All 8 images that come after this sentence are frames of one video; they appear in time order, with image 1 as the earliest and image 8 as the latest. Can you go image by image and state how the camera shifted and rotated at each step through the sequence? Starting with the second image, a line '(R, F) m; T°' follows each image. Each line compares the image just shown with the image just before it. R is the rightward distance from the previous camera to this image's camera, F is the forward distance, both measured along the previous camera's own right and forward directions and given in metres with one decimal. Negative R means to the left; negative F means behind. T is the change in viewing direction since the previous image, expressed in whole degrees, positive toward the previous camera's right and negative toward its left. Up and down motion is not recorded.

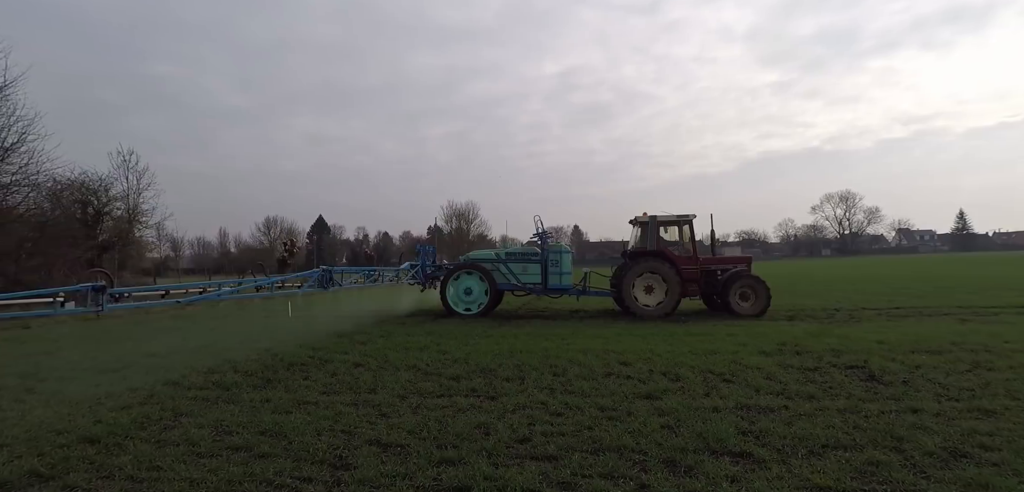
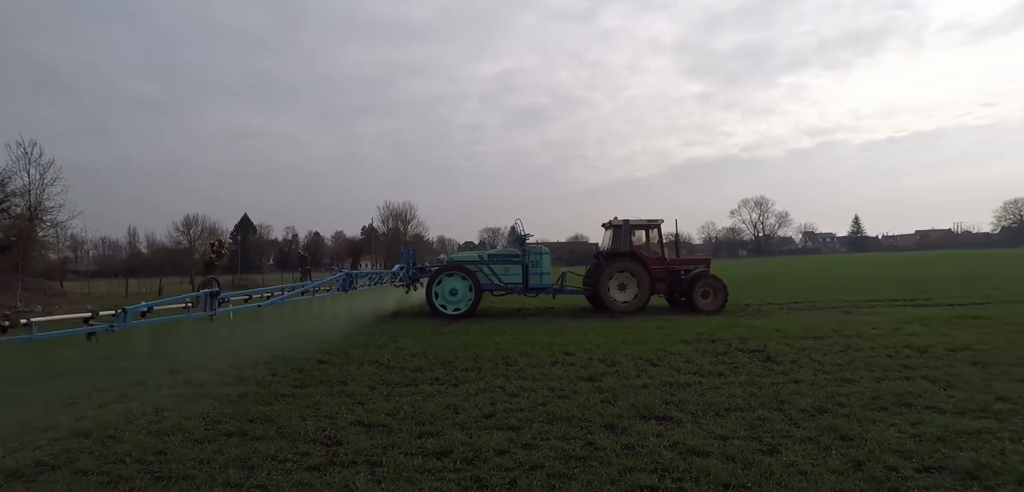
(-0.3, -0.8) m; +7°
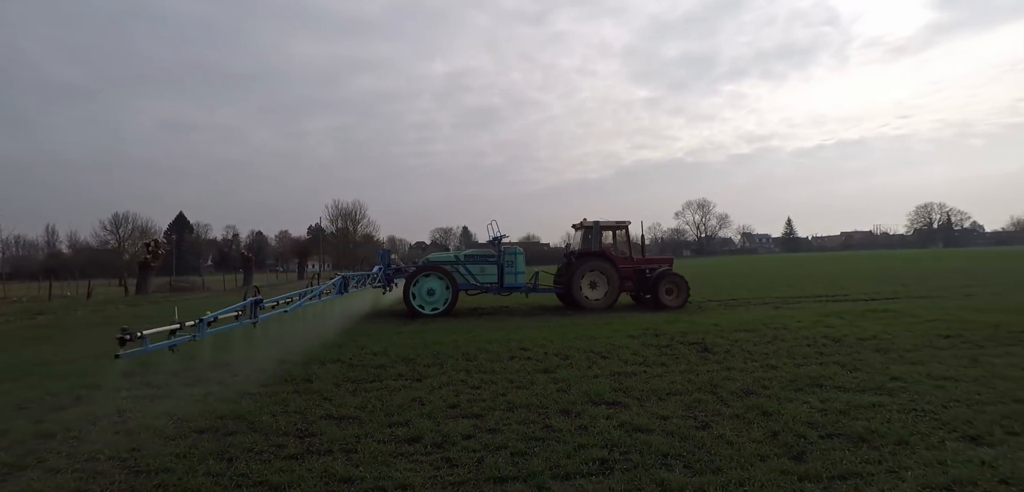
(-0.1, -0.4) m; +5°
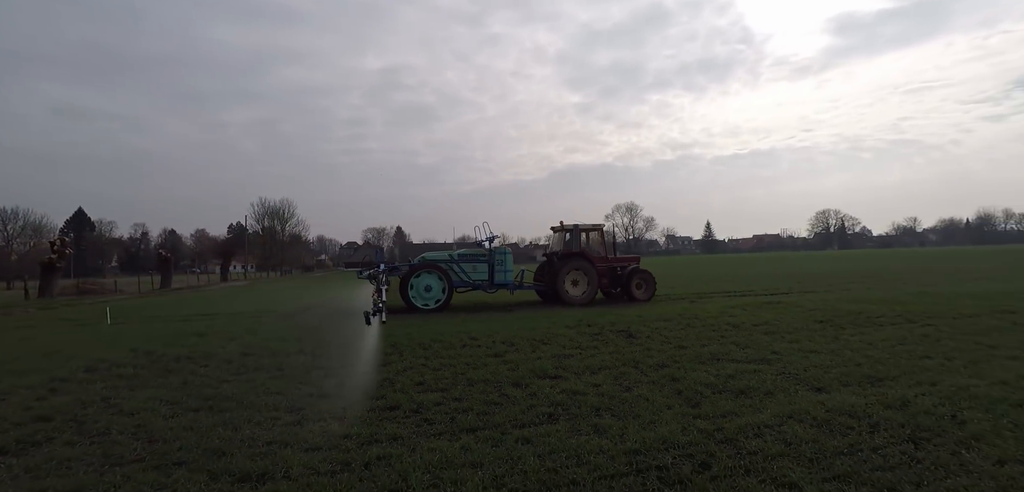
(-0.3, -1.0) m; +7°
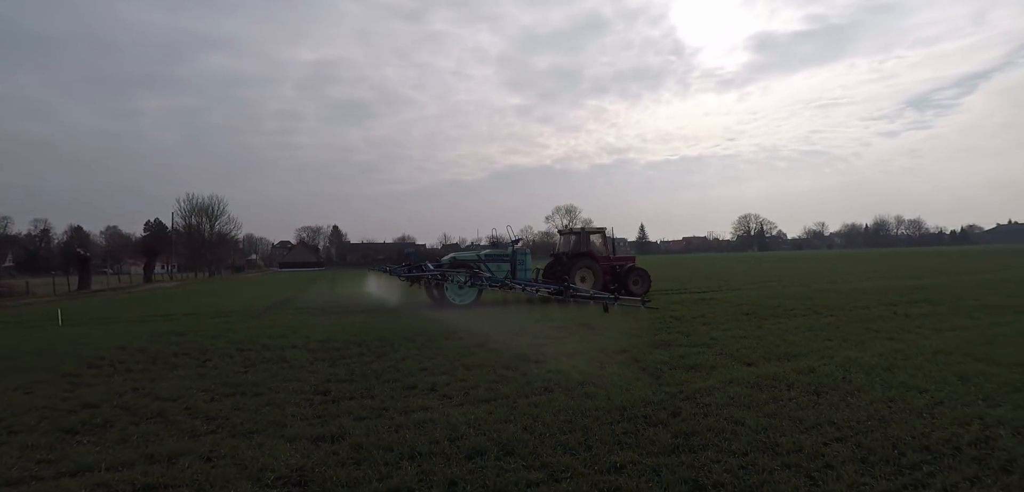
(-0.8, -1.1) m; +7°
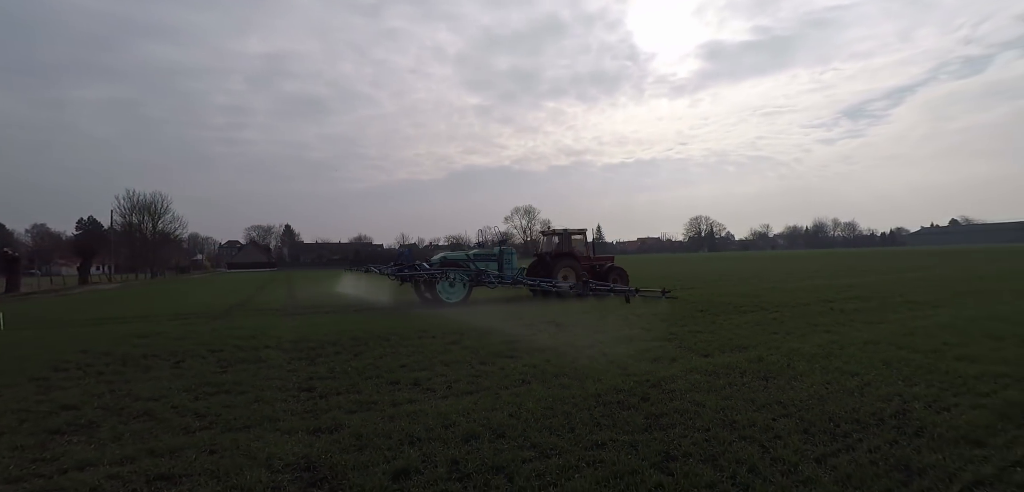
(-0.3, -0.4) m; +5°
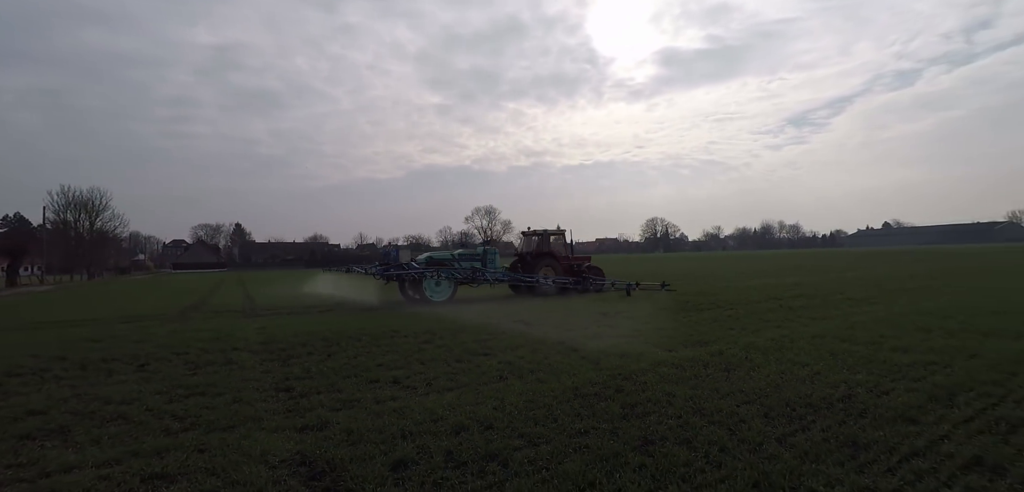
(-0.3, -0.2) m; +5°
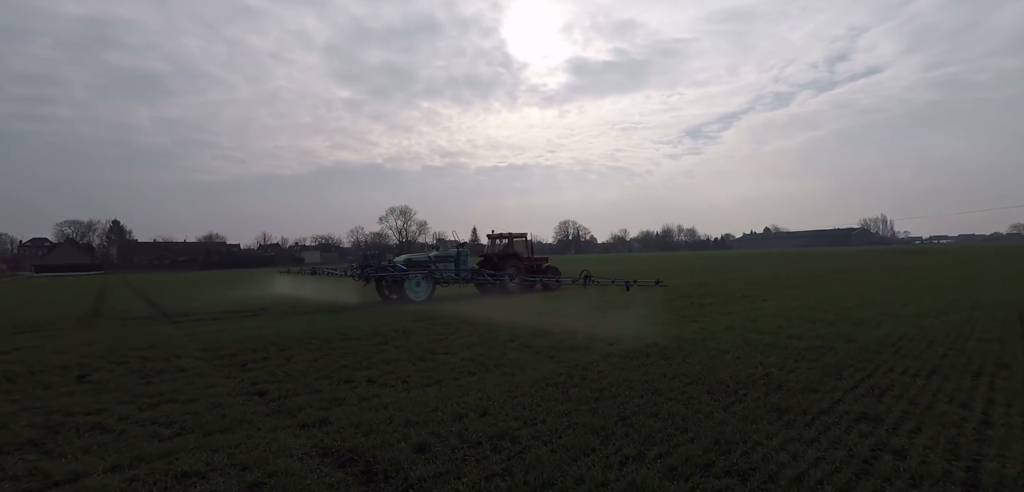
(-0.8, -0.6) m; +10°
